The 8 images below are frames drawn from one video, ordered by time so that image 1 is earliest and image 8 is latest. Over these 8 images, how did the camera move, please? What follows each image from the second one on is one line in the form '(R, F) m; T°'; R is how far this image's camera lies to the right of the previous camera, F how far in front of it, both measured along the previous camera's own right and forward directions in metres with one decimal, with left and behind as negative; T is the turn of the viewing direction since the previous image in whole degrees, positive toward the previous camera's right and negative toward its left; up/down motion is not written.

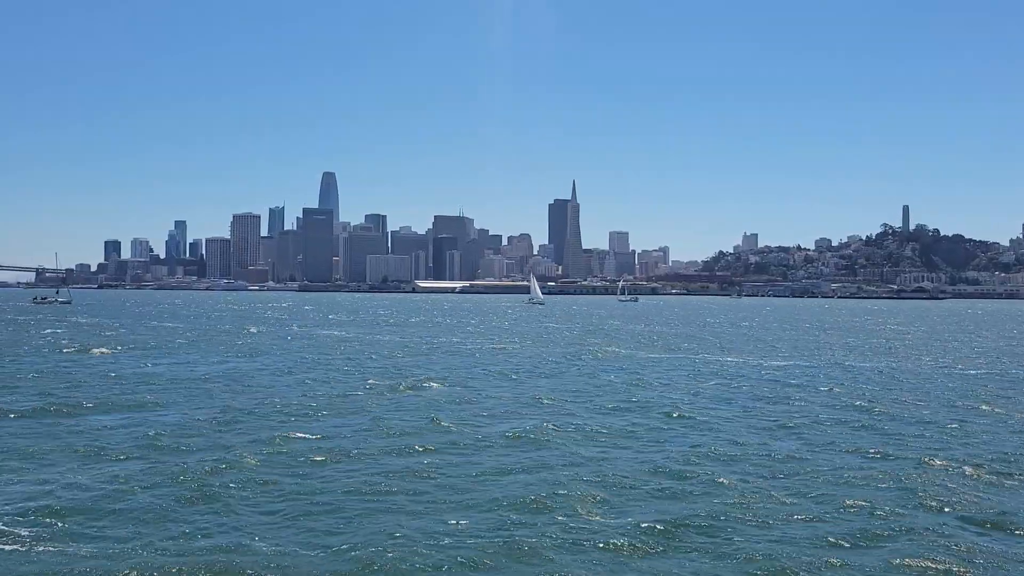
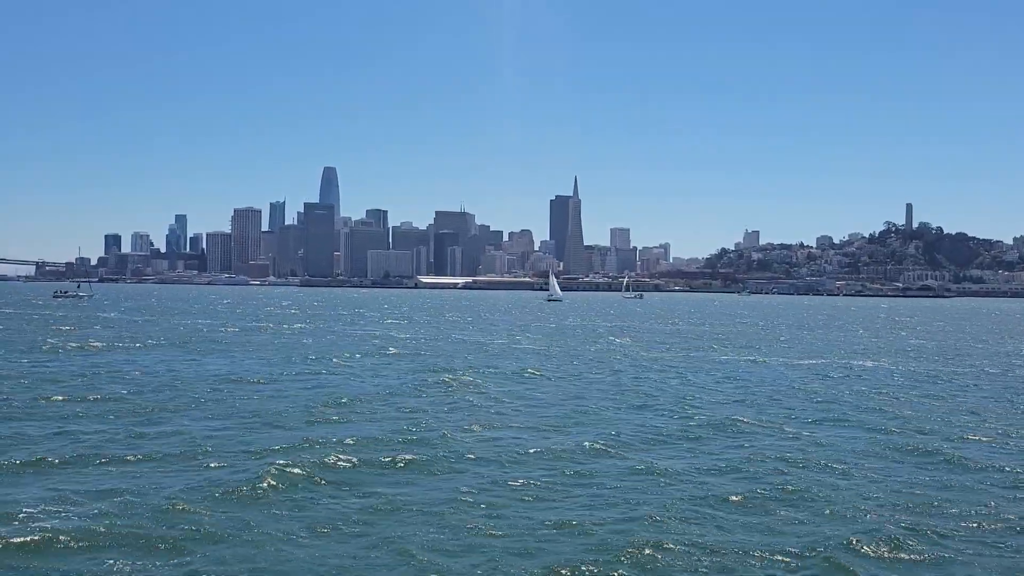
(-0.9, +0.9) m; 0°
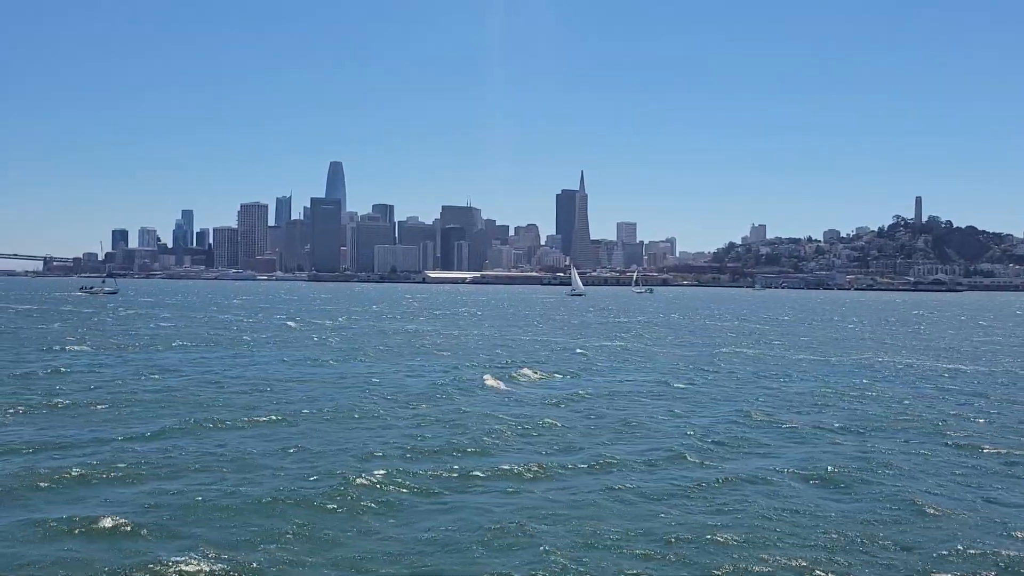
(-0.8, +0.7) m; 0°
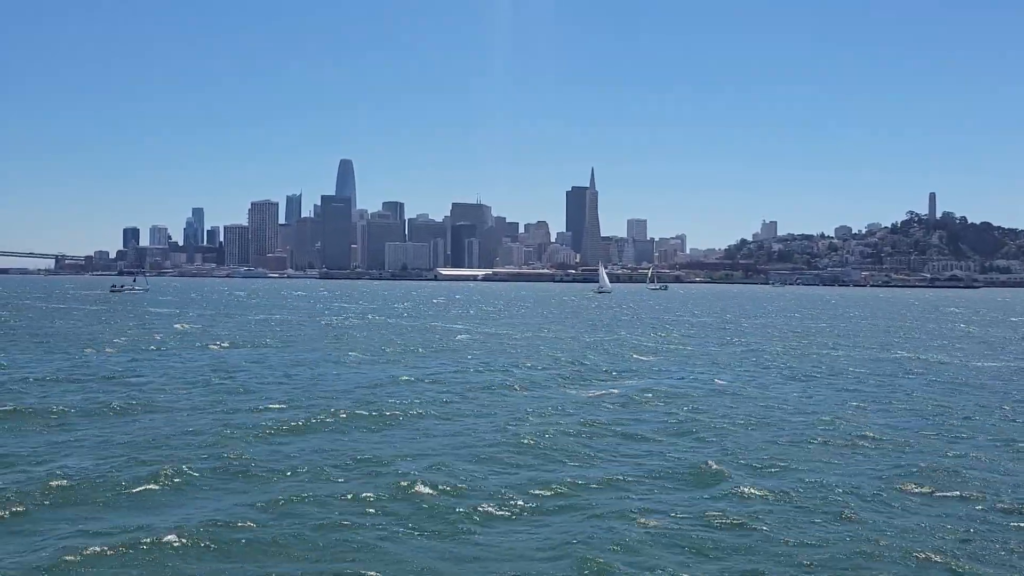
(-0.8, +0.9) m; -1°
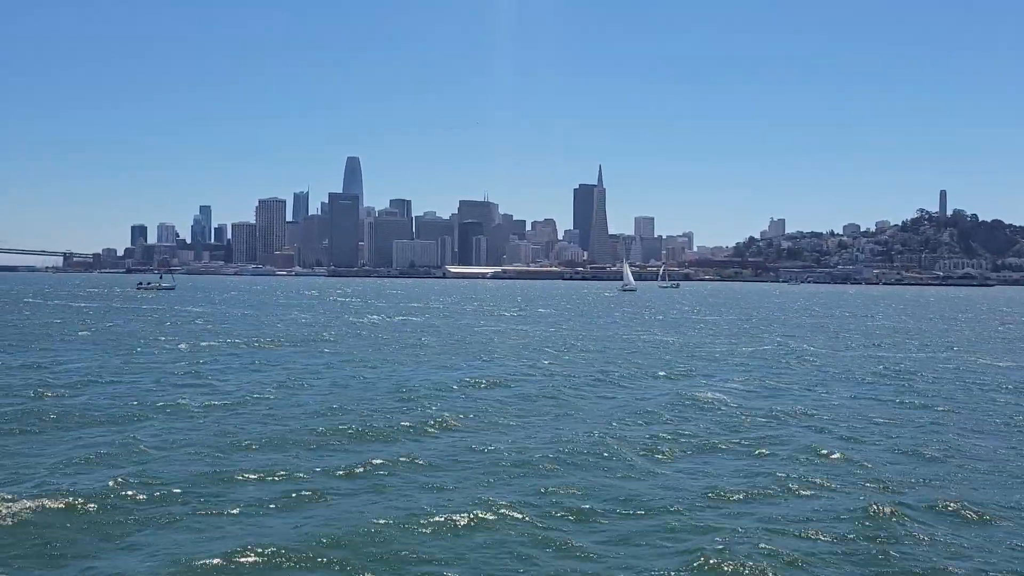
(-0.8, +0.9) m; 0°
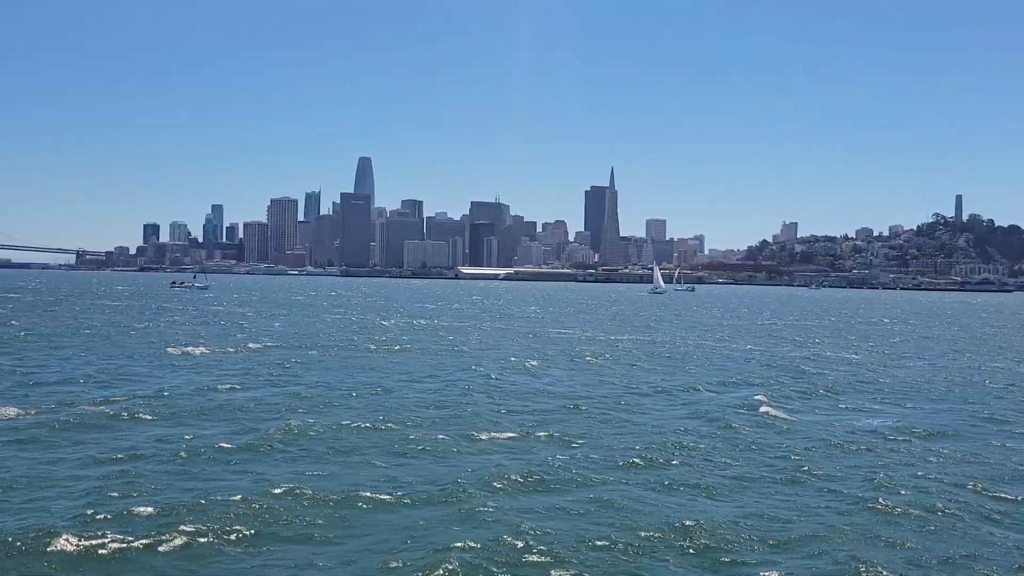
(-0.8, +0.9) m; -1°
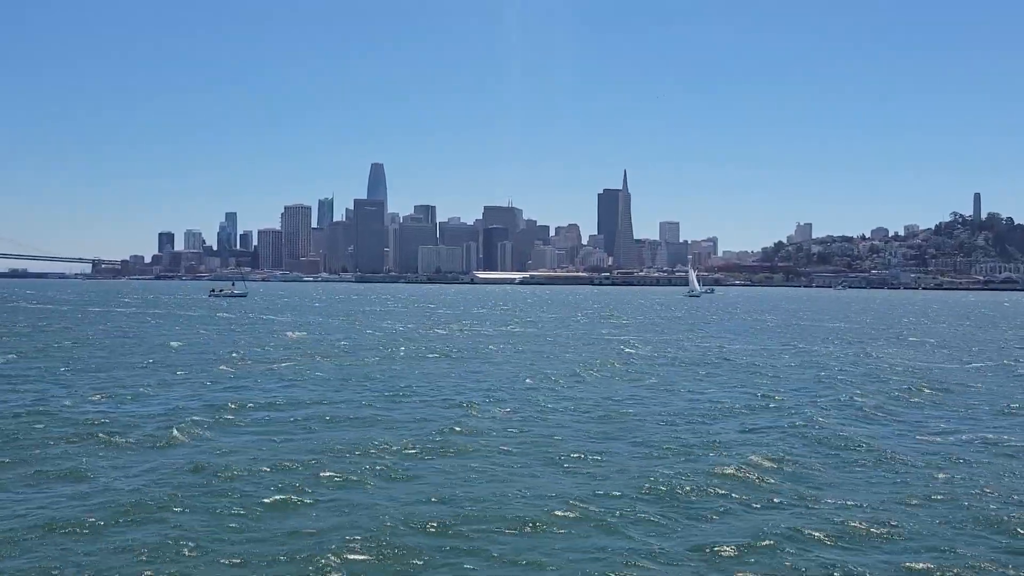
(-0.8, +1.1) m; -1°
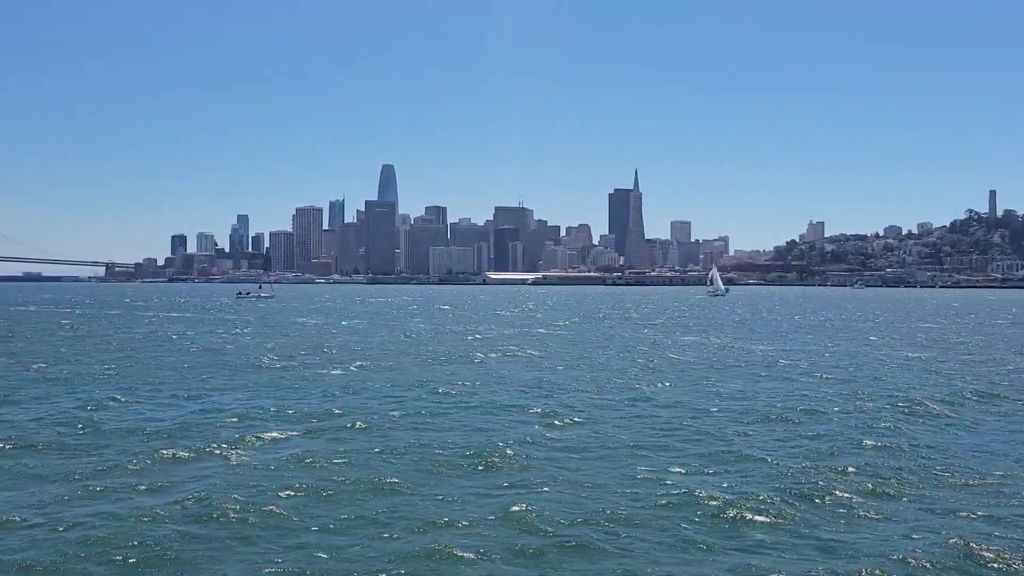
(-0.6, +0.7) m; -1°
